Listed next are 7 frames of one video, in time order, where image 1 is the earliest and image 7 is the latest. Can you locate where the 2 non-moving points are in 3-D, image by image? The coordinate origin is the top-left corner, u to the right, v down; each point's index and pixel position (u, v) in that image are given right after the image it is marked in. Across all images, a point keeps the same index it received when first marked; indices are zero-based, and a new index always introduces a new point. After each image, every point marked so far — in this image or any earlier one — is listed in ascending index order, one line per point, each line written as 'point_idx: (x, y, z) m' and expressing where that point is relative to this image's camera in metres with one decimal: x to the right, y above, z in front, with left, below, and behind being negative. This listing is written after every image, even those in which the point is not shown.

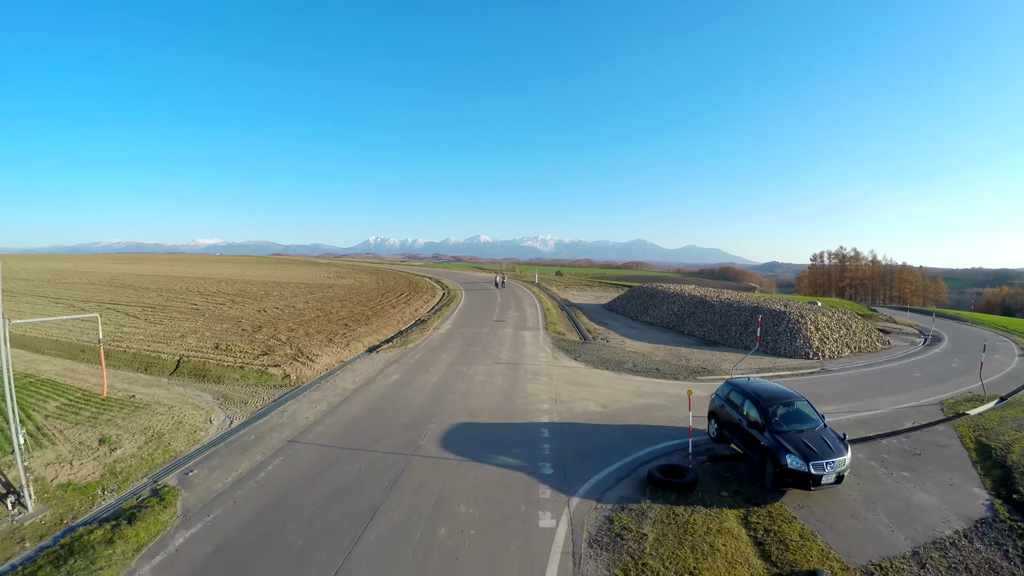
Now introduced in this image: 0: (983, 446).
0: (+7.2, -2.5, +5.6) m
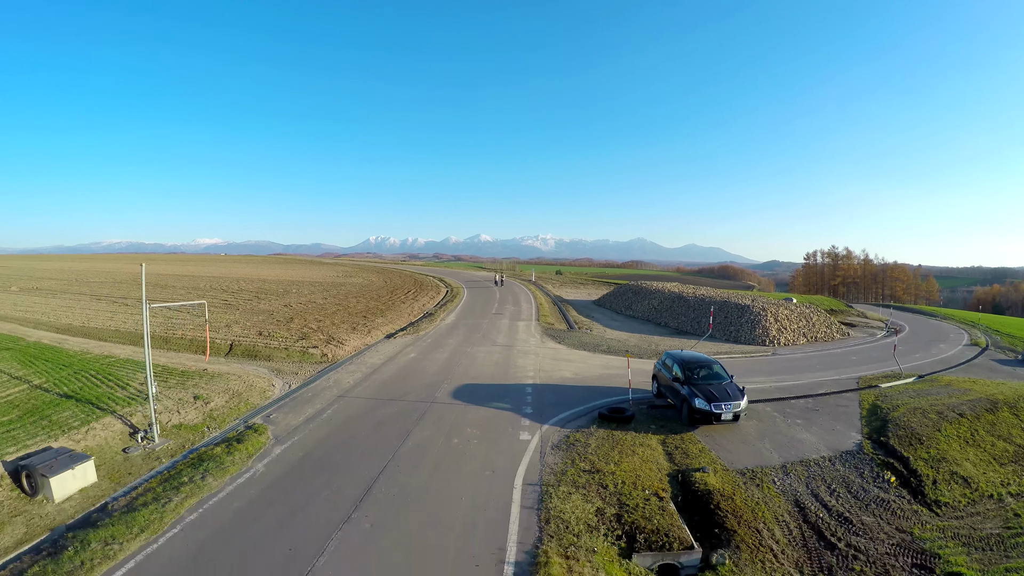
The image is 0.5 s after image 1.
0: (+7.1, -2.4, +7.3) m
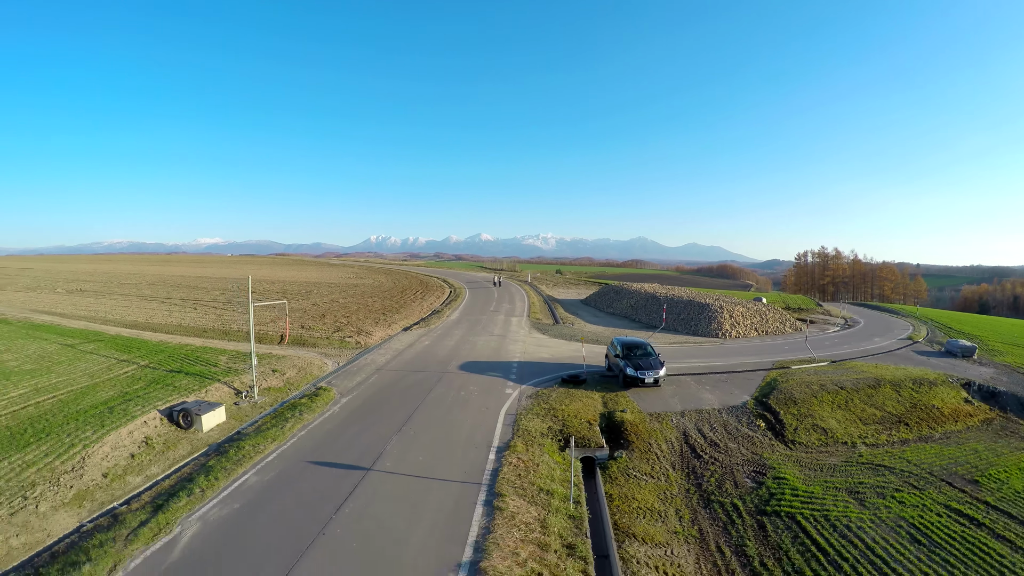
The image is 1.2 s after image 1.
0: (+6.8, -2.5, +10.0) m
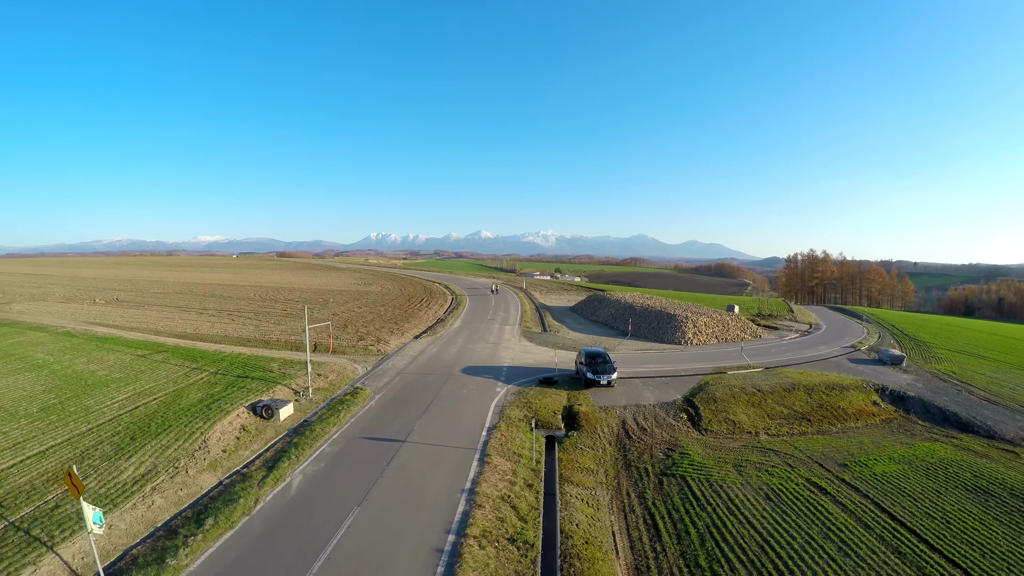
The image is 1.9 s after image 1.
0: (+6.5, -3.2, +12.9) m
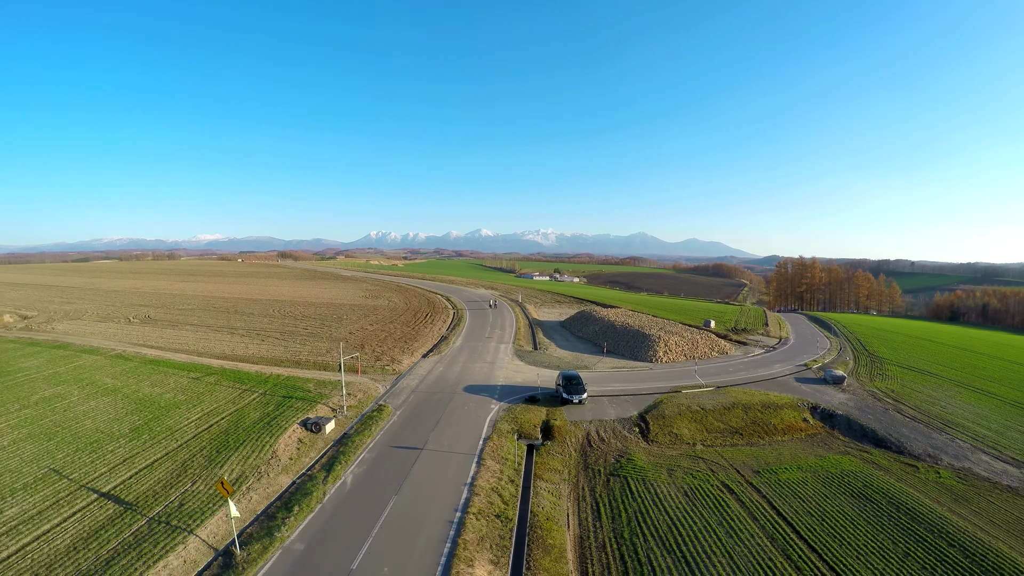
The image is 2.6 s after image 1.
0: (+6.2, -4.6, +16.0) m
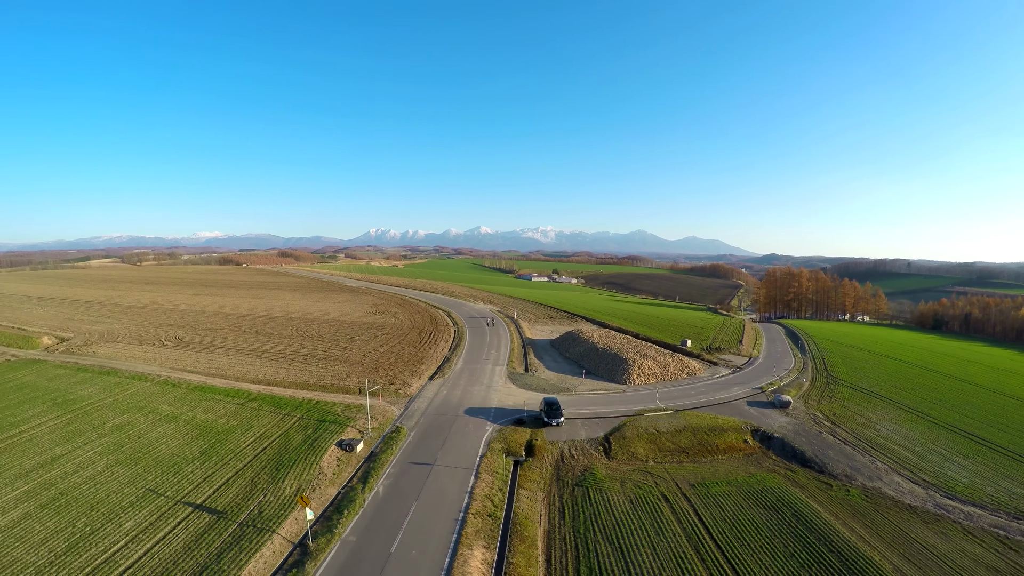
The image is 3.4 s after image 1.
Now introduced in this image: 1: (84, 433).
0: (+5.8, -6.7, +19.5) m
1: (-20.7, -7.1, +18.7) m
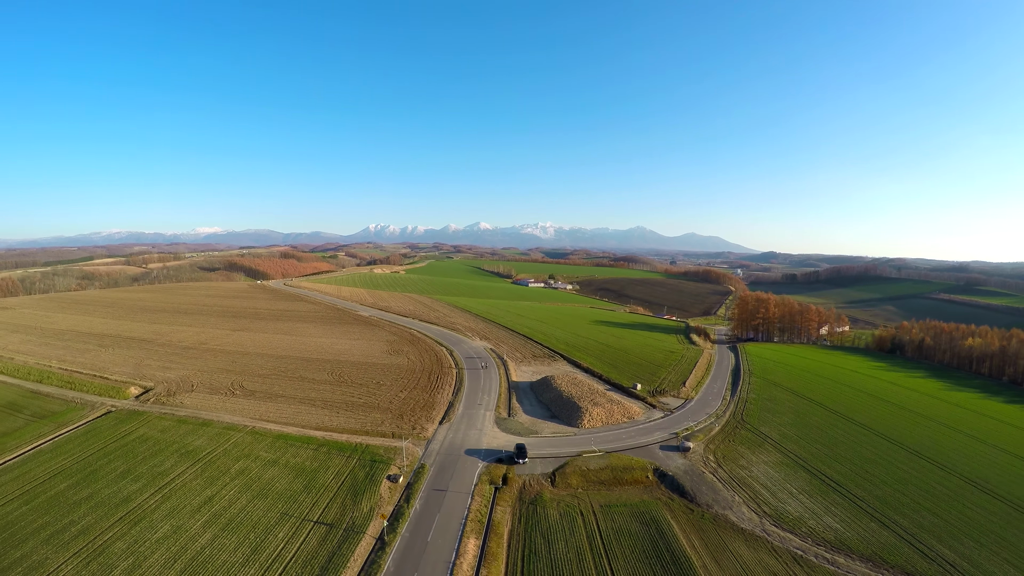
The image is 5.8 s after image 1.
0: (+4.5, -13.2, +29.9) m
1: (-21.9, -13.5, +29.0) m
